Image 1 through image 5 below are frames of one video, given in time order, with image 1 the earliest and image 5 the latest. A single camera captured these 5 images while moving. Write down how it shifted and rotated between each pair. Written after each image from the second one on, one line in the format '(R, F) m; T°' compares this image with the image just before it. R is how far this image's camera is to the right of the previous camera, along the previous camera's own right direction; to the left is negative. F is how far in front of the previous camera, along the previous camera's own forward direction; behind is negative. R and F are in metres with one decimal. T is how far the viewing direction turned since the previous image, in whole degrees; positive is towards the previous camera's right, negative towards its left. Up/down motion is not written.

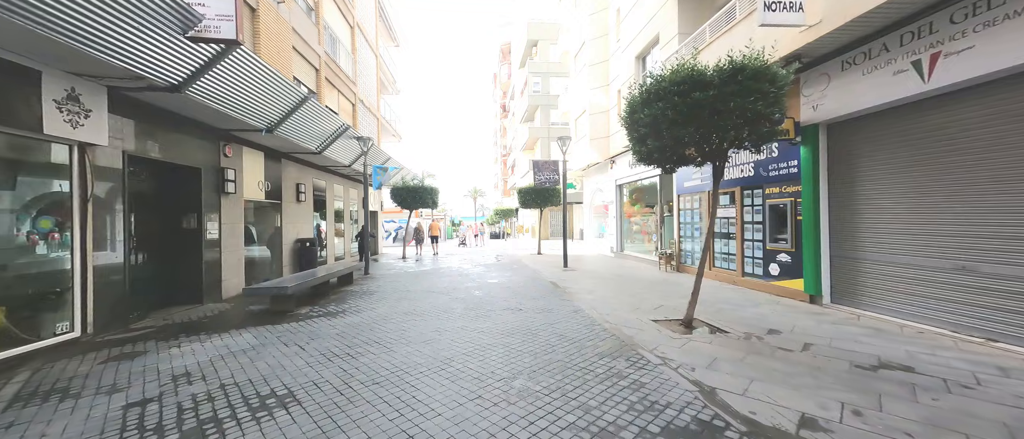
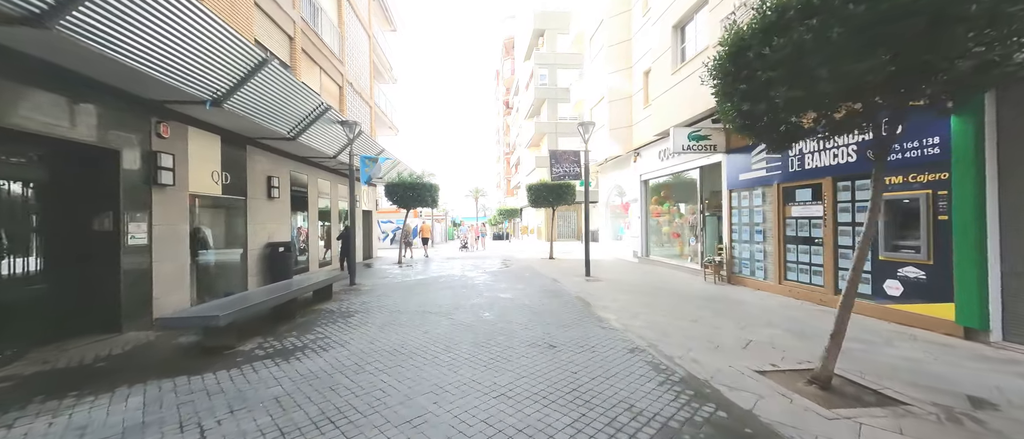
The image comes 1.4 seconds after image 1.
(-0.3, +1.7) m; 0°
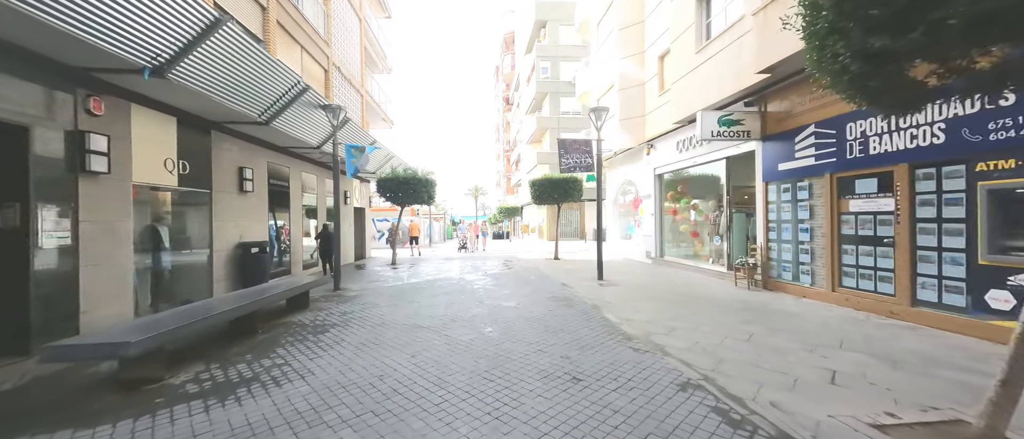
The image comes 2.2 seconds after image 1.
(-0.1, +1.0) m; 0°
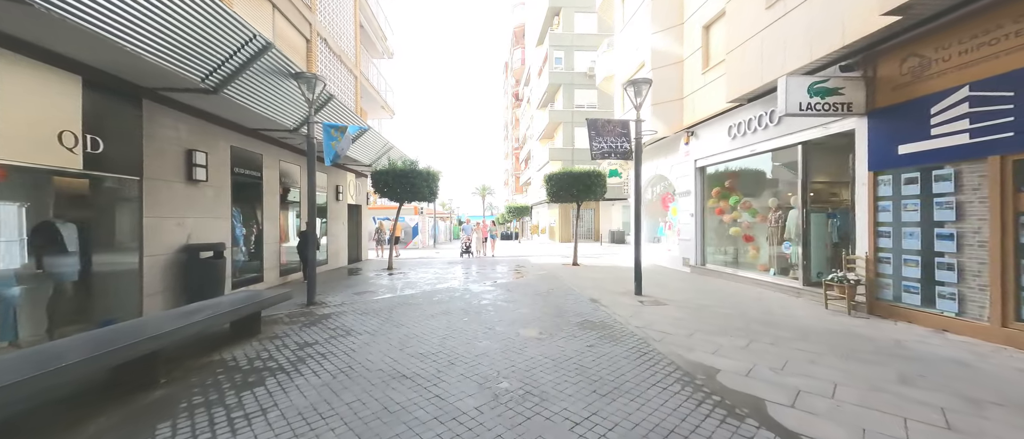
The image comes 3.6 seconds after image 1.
(-0.2, +1.6) m; -1°
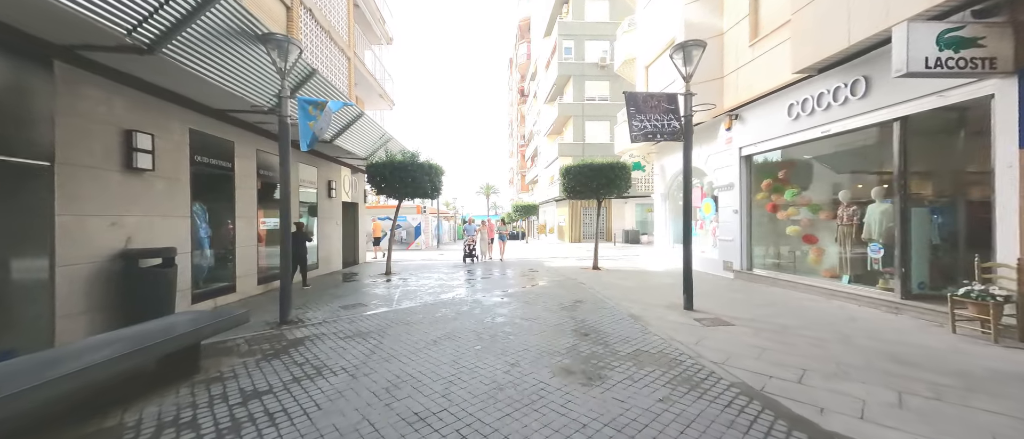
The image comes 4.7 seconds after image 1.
(-0.3, +1.2) m; -1°
